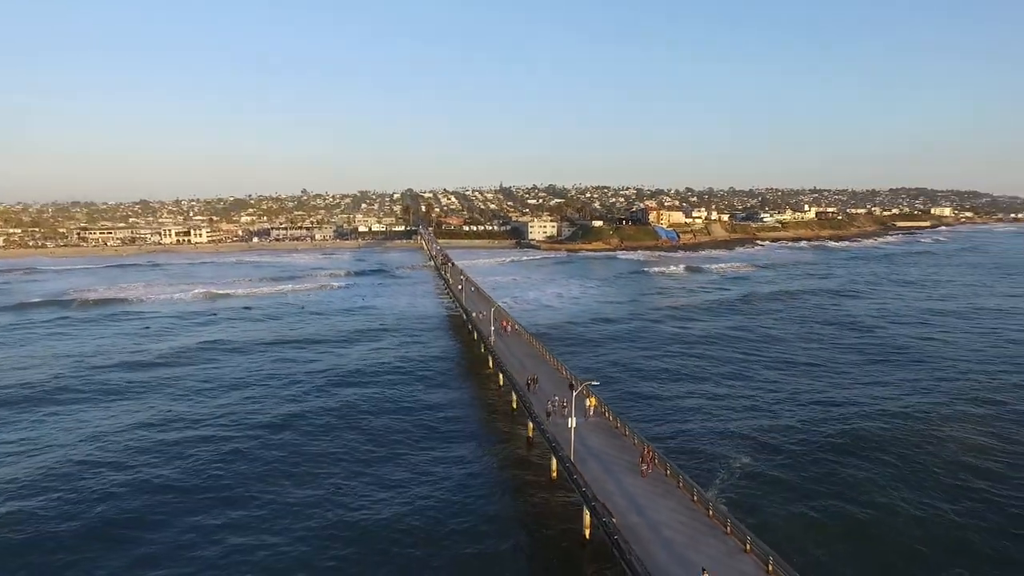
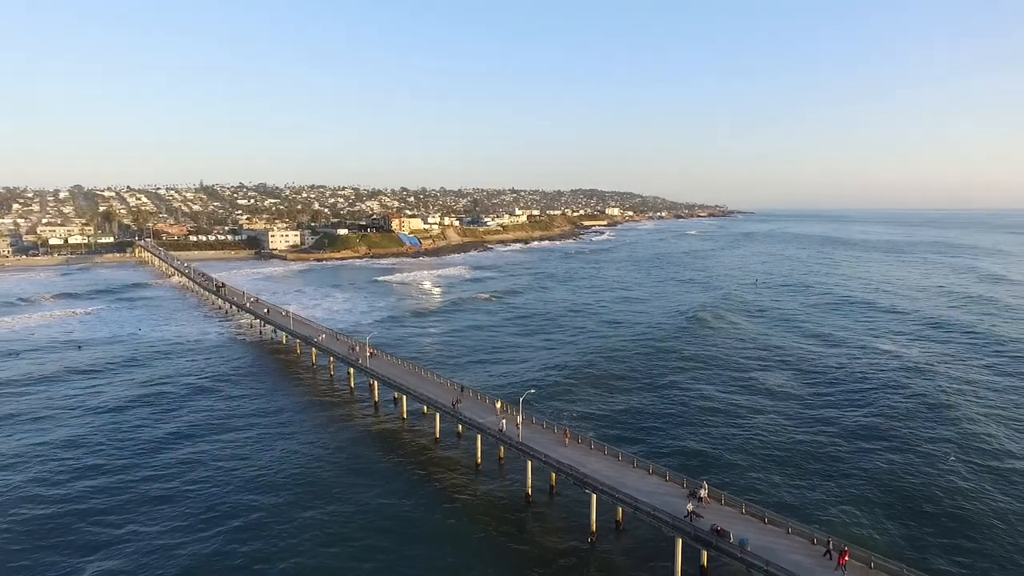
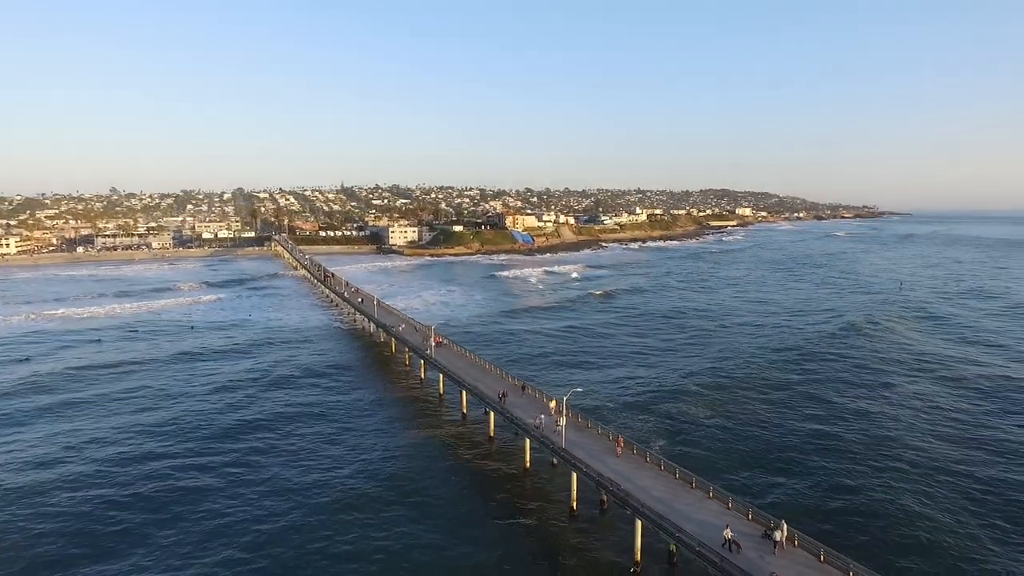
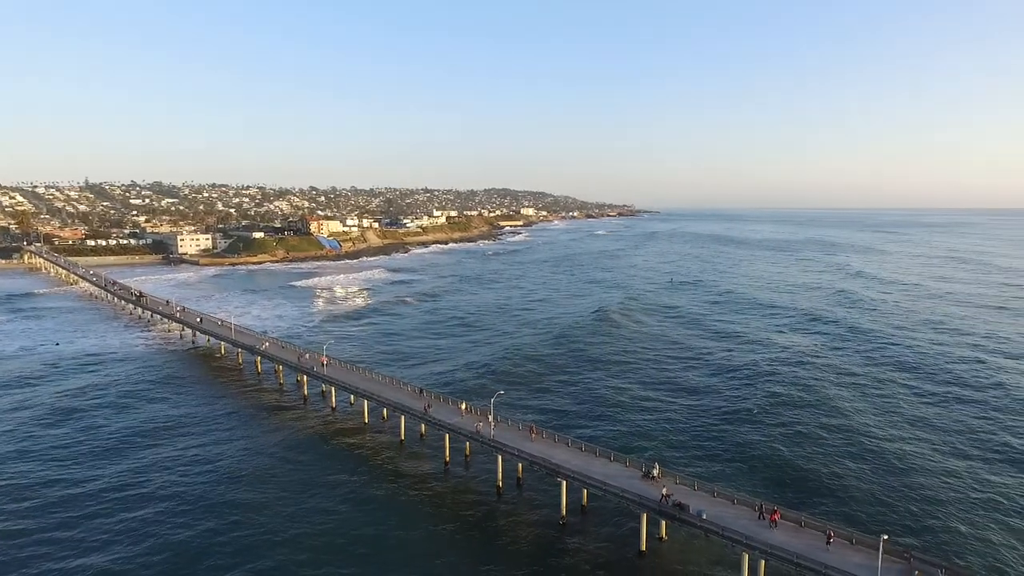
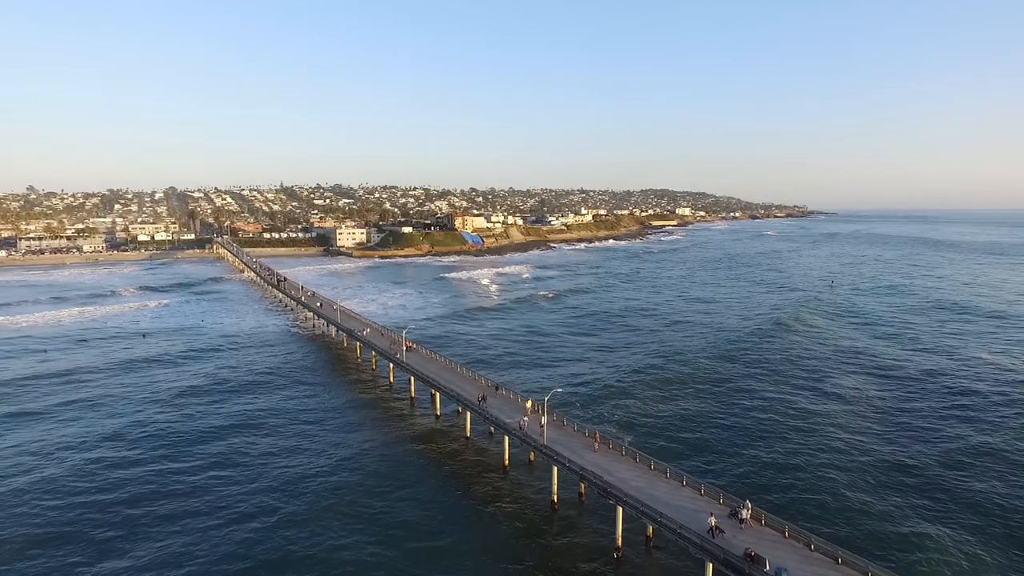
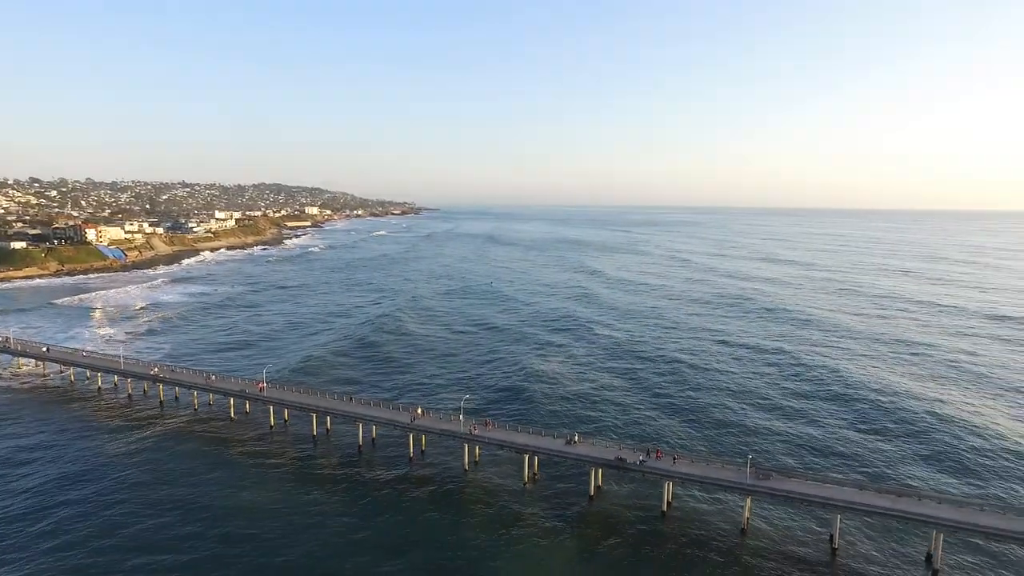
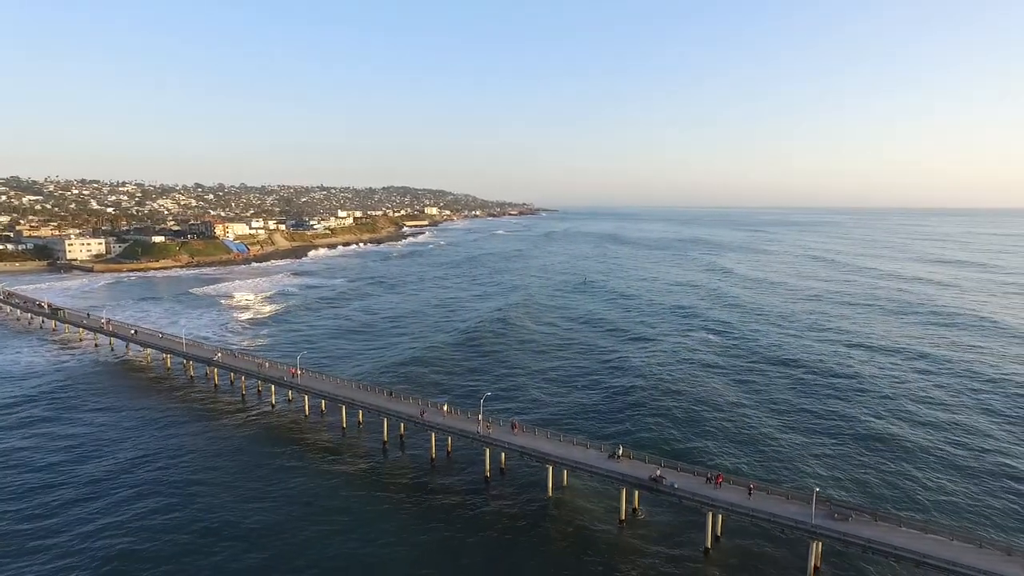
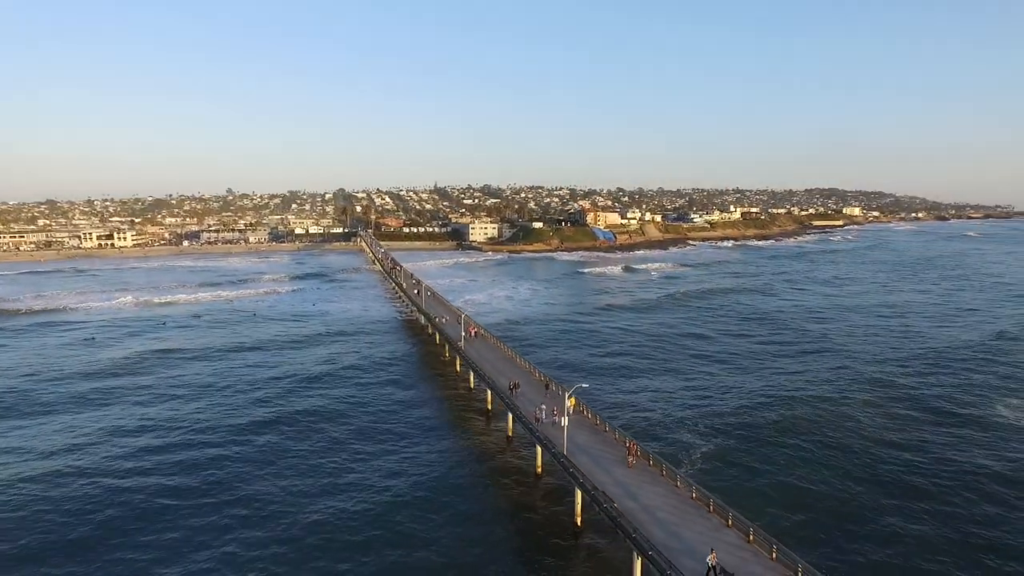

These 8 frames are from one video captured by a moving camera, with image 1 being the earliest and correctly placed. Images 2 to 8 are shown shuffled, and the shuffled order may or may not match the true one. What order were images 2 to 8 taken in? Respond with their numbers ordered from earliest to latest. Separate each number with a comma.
8, 3, 5, 2, 4, 7, 6
